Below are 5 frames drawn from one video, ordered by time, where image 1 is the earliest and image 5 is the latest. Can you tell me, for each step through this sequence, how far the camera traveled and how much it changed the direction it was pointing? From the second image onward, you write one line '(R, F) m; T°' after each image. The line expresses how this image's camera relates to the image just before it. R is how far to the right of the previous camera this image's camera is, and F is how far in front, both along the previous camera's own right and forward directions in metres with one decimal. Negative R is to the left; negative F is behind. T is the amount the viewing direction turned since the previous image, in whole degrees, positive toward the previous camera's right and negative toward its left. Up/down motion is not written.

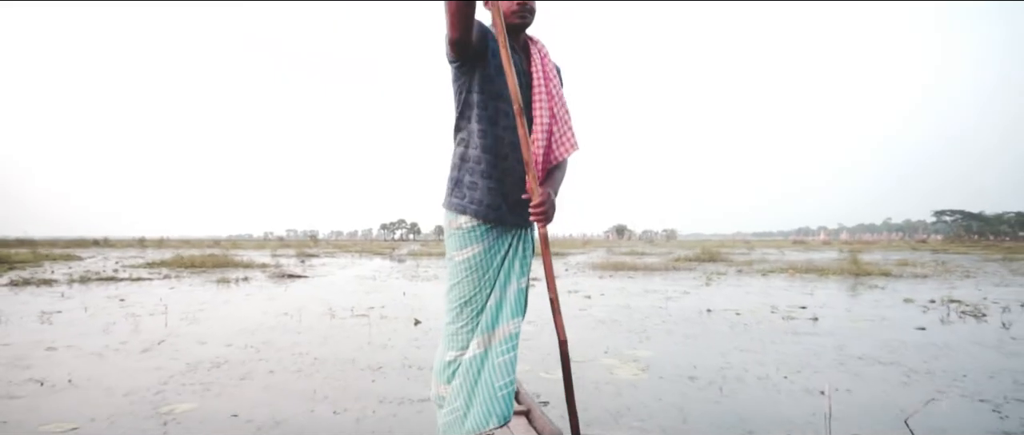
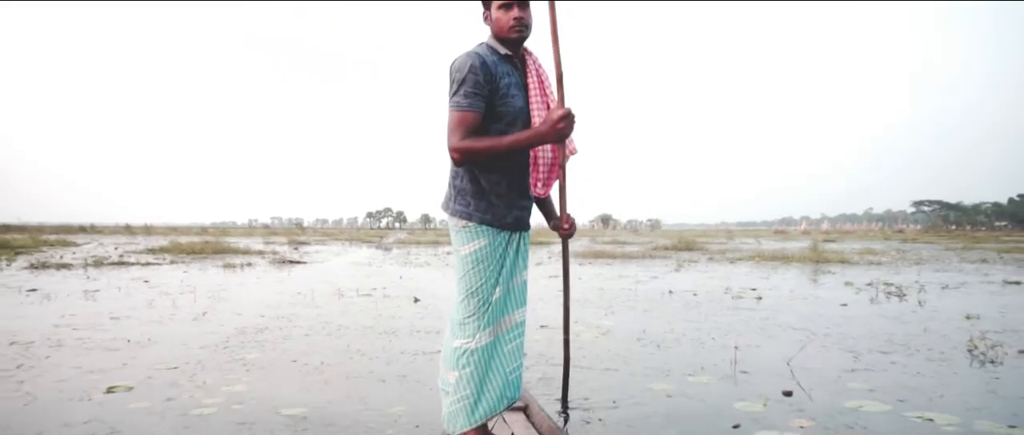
(0.0, -1.3) m; +1°
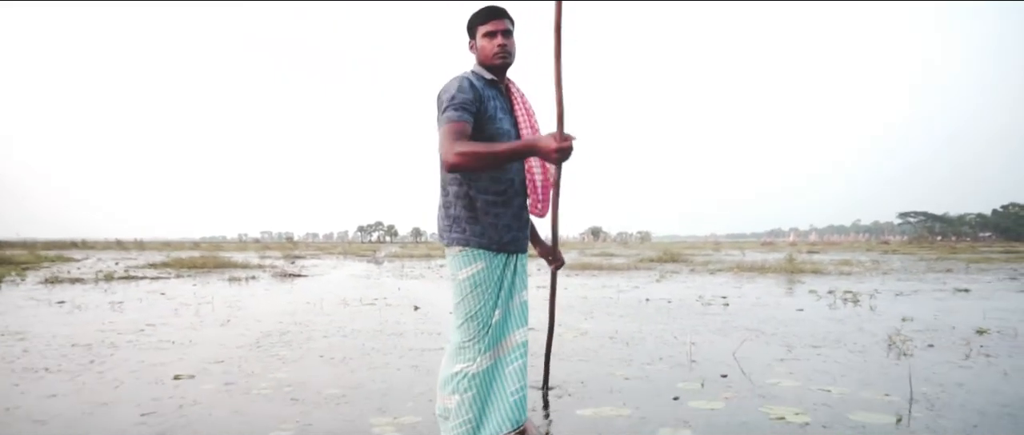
(0.0, -1.0) m; +1°
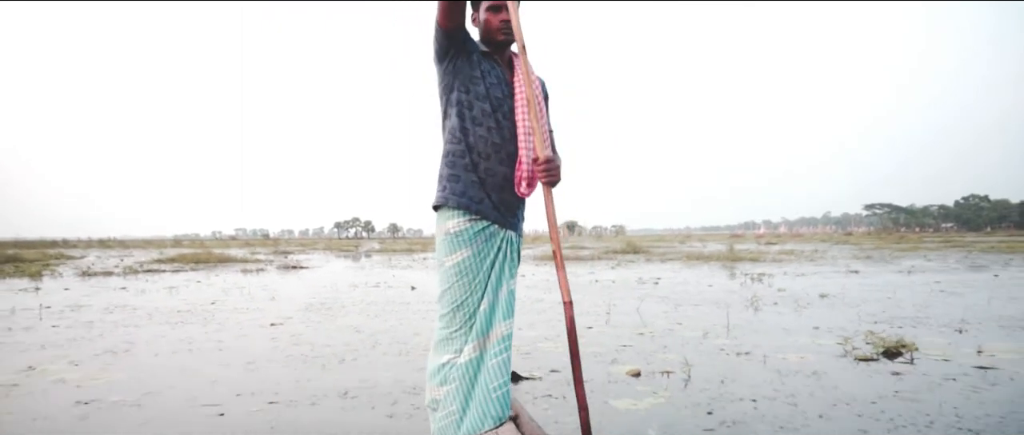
(0.0, -2.9) m; +2°
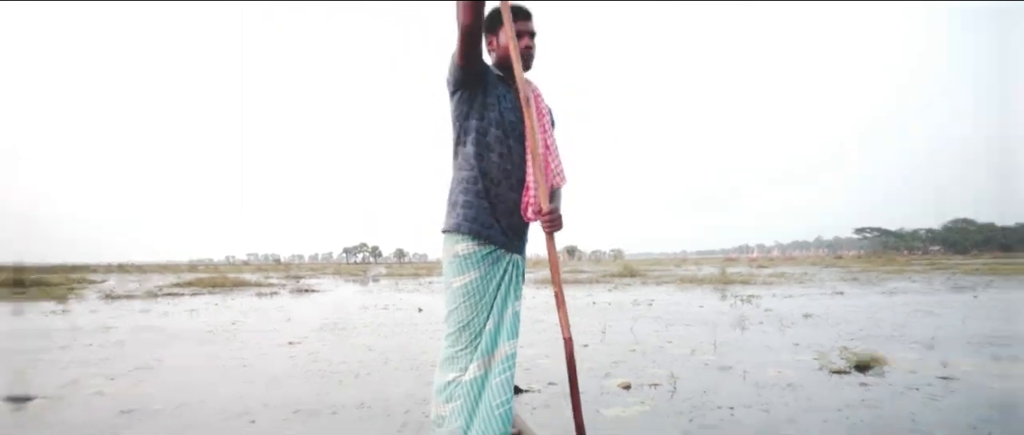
(0.0, -0.4) m; +1°
